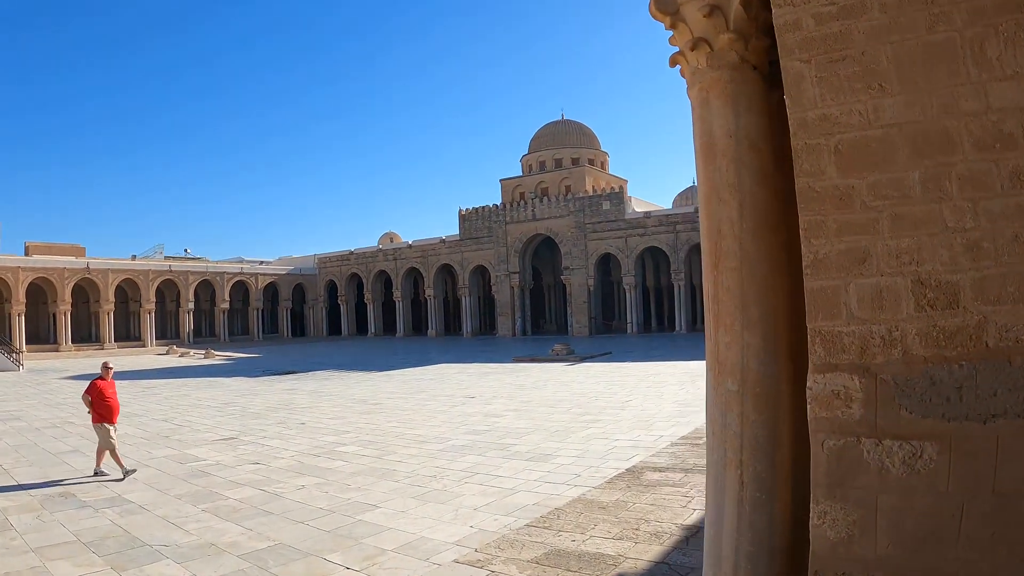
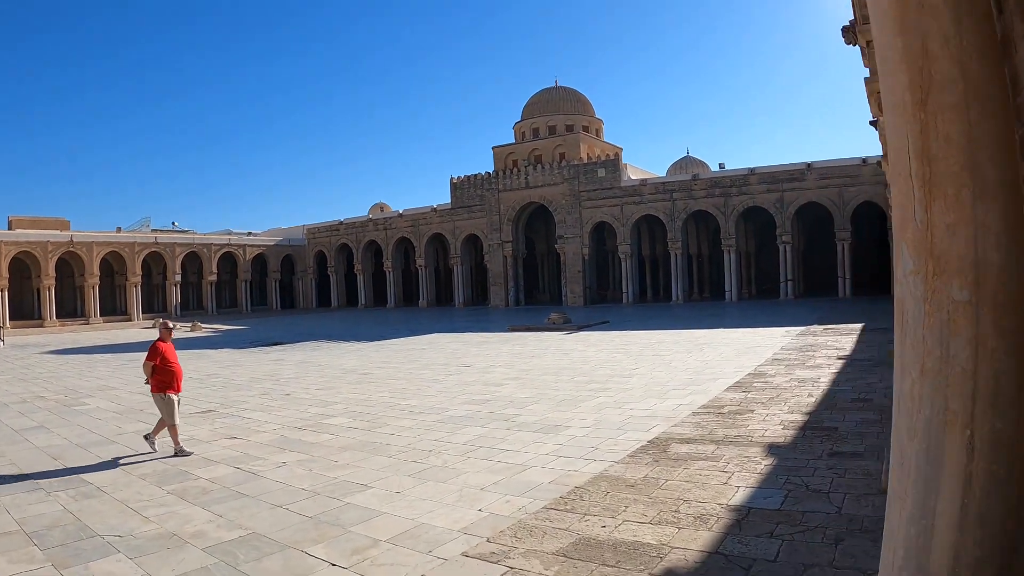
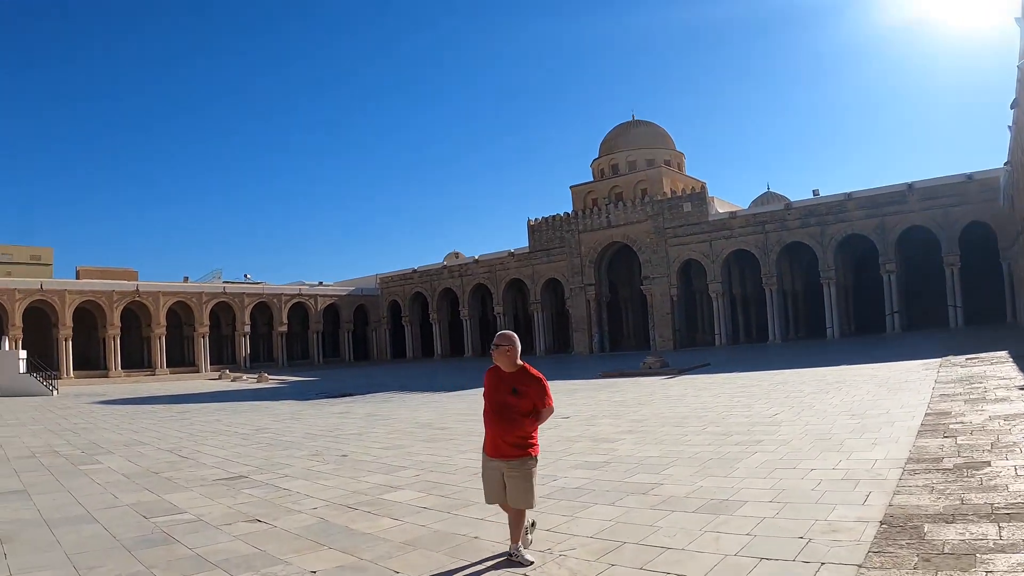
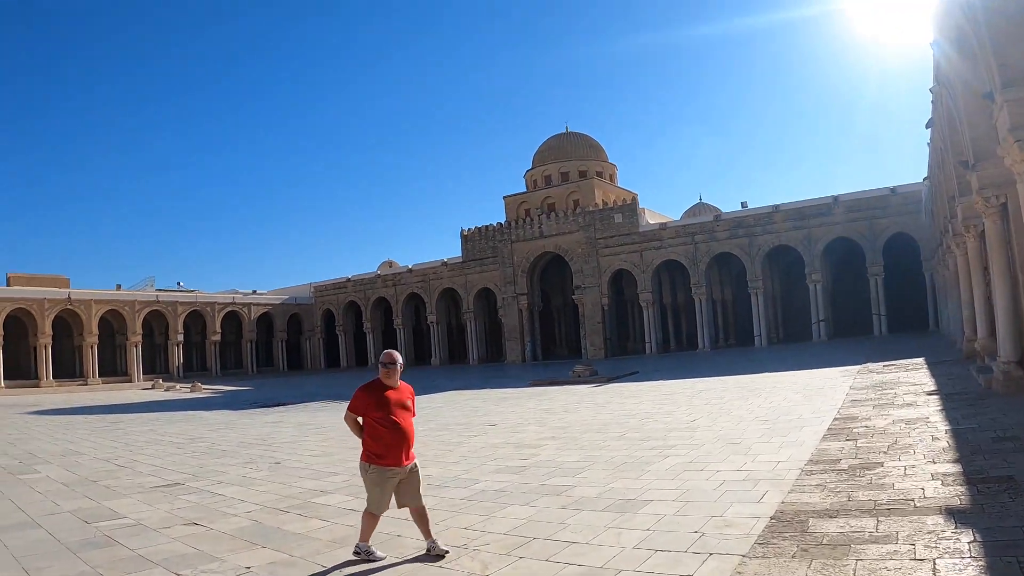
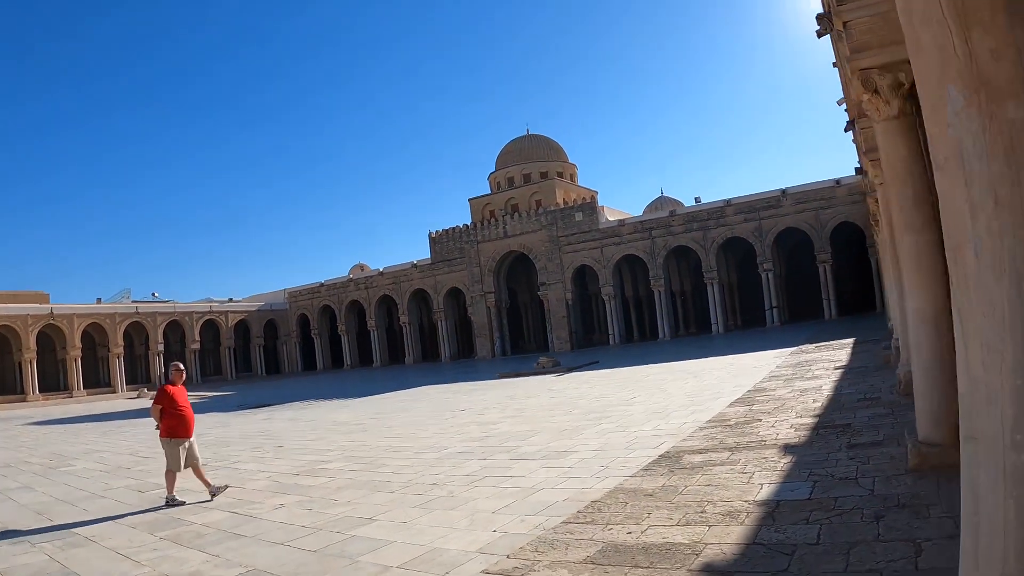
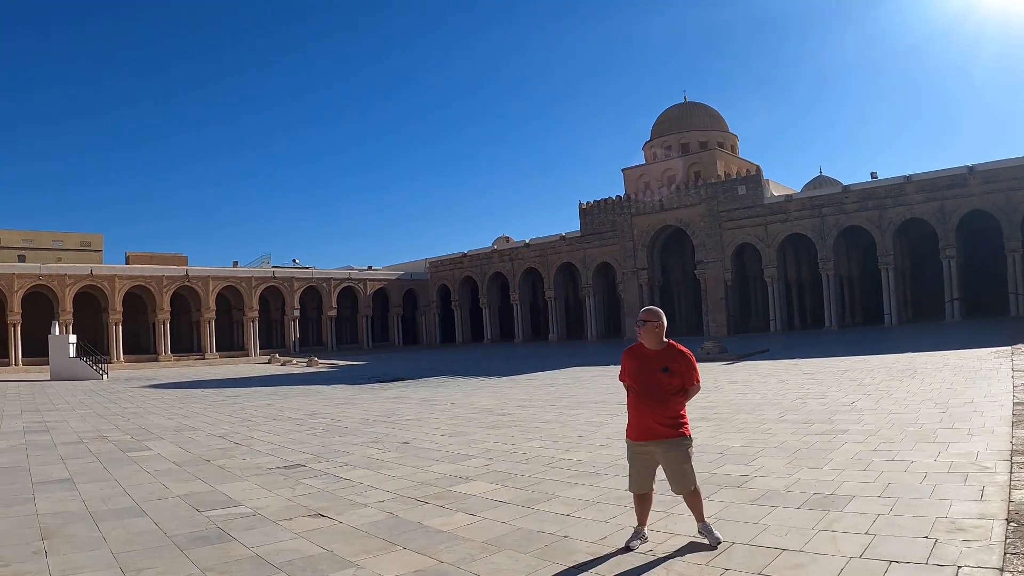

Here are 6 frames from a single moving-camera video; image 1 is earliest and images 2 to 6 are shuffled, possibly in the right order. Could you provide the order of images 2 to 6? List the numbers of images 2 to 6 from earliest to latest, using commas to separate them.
2, 5, 4, 3, 6
